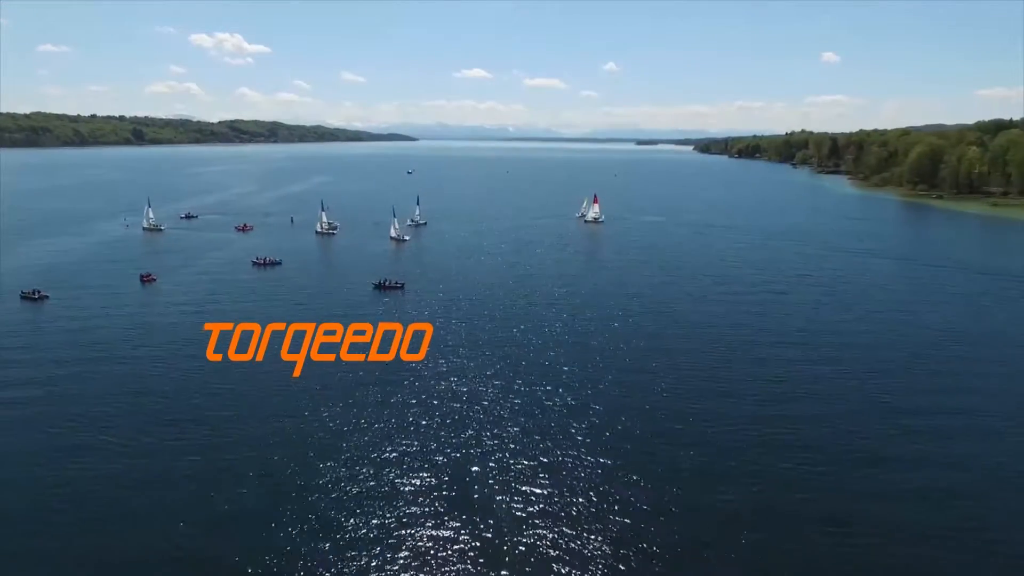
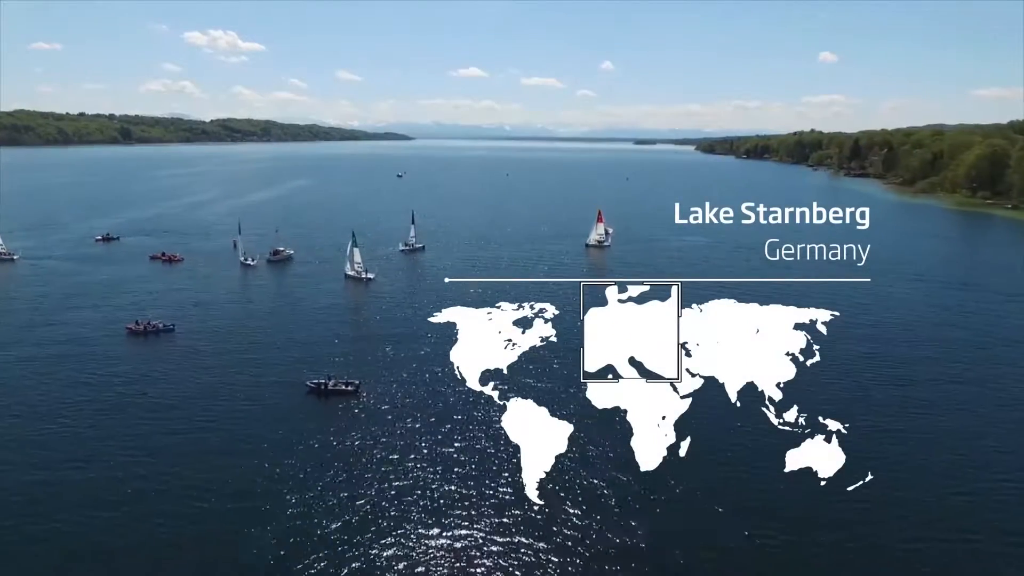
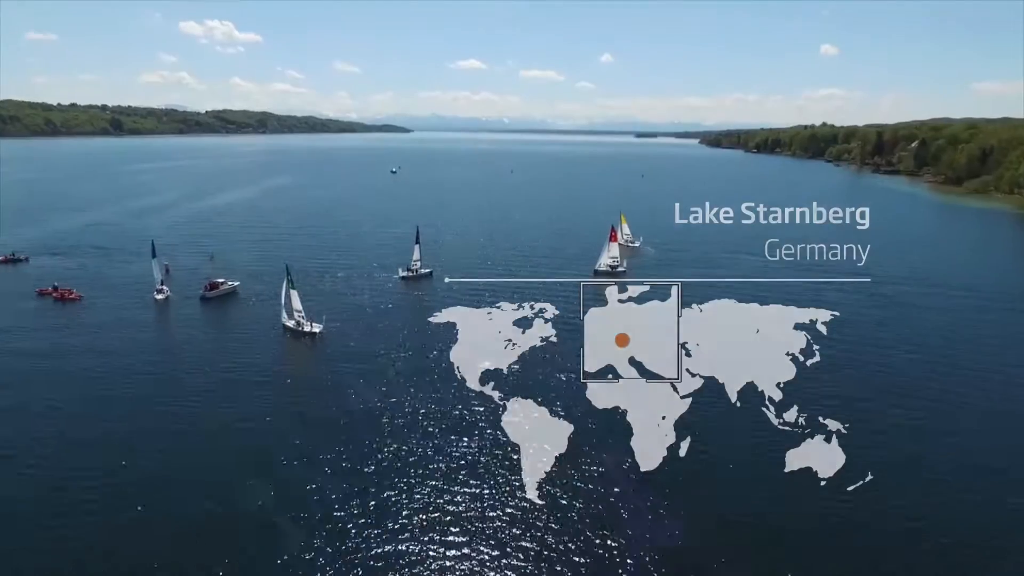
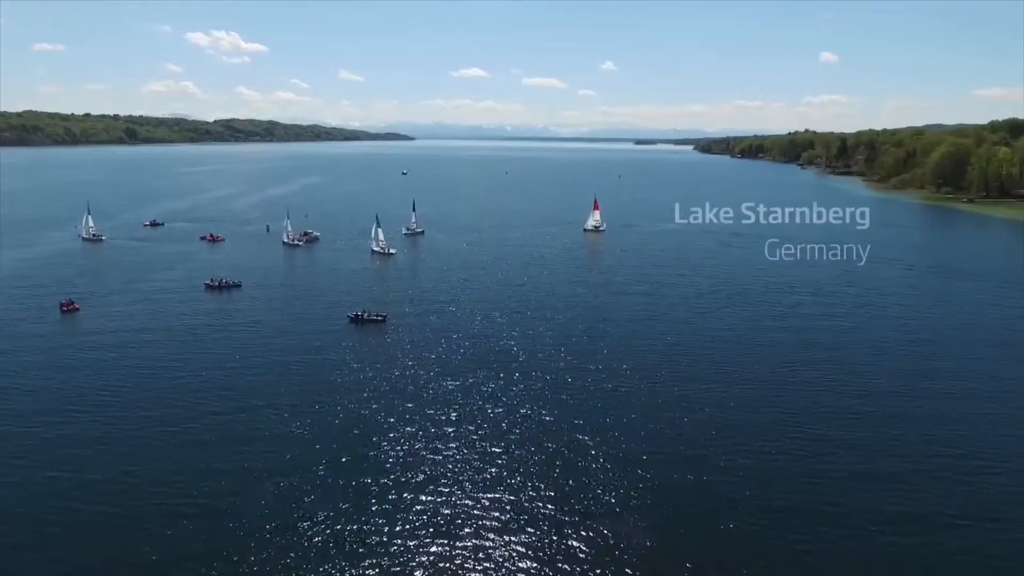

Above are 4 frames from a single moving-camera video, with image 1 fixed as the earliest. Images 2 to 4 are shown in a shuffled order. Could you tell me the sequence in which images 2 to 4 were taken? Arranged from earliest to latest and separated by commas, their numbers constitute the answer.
4, 2, 3
